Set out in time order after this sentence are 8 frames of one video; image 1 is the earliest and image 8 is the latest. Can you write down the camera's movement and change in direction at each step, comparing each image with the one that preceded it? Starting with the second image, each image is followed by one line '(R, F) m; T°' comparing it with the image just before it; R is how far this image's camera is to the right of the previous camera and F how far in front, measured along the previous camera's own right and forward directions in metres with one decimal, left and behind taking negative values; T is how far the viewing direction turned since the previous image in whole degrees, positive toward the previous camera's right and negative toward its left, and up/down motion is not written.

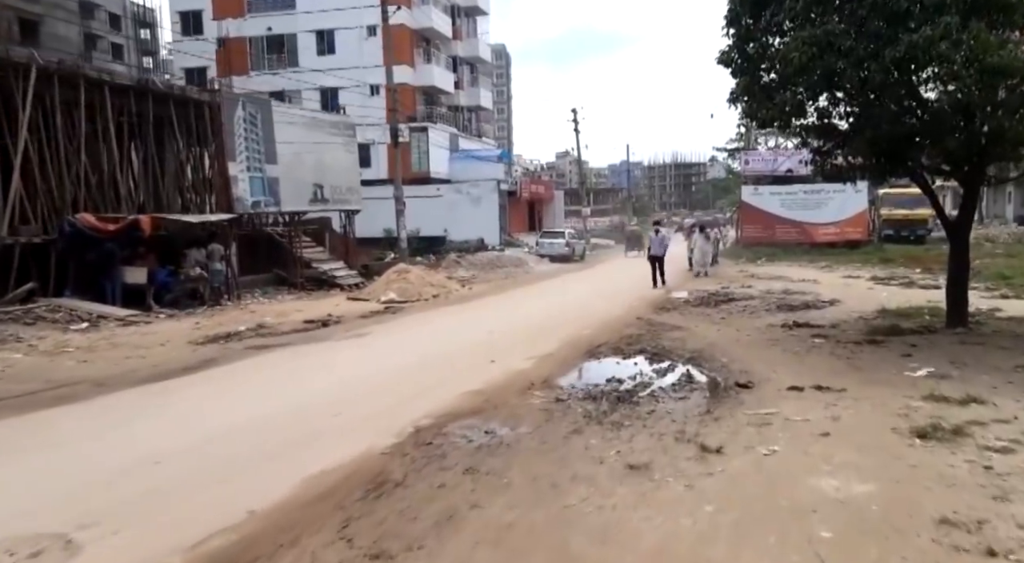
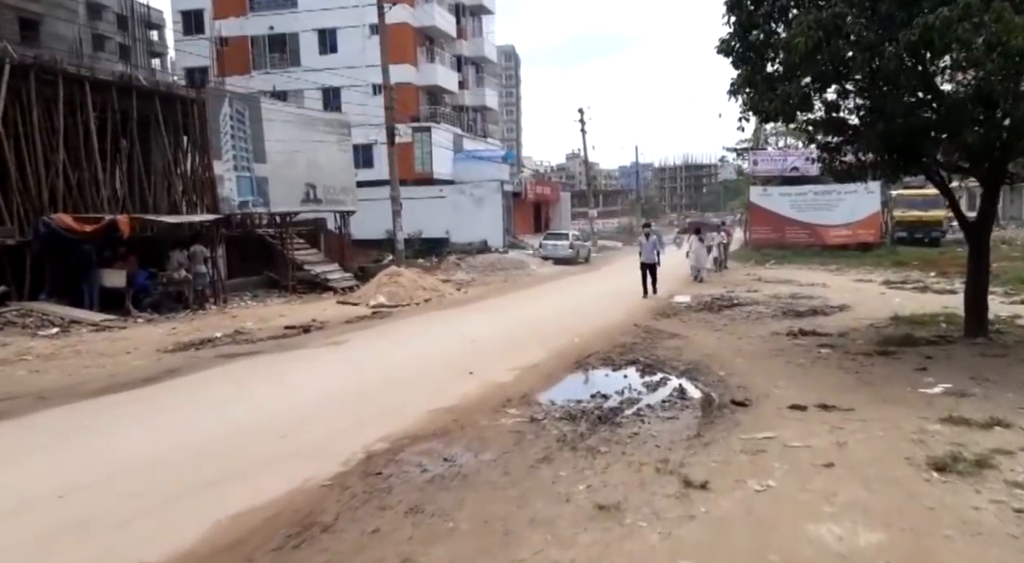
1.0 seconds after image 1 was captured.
(+0.4, +0.8) m; -1°
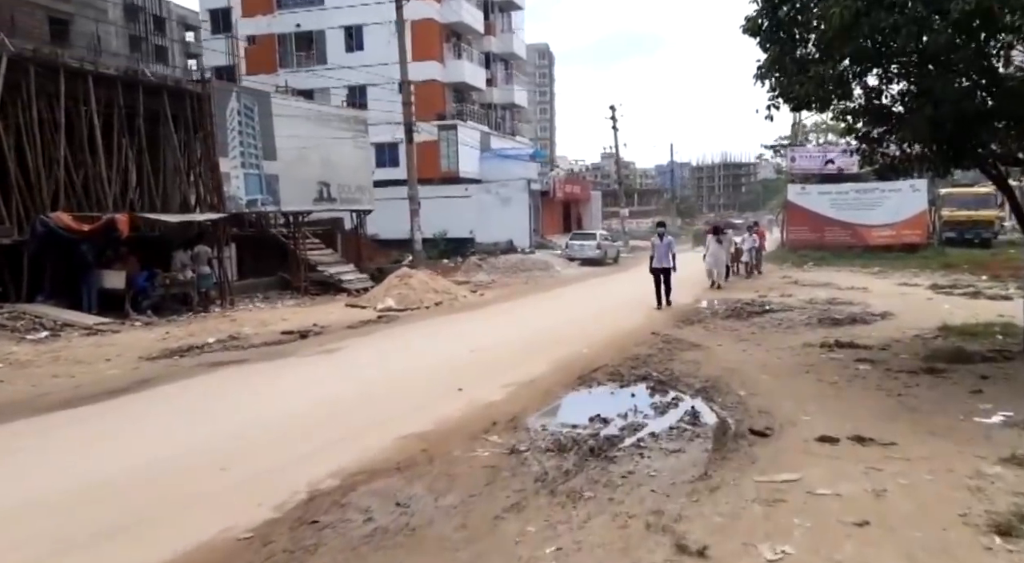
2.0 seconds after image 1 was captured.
(+0.4, +1.0) m; -3°
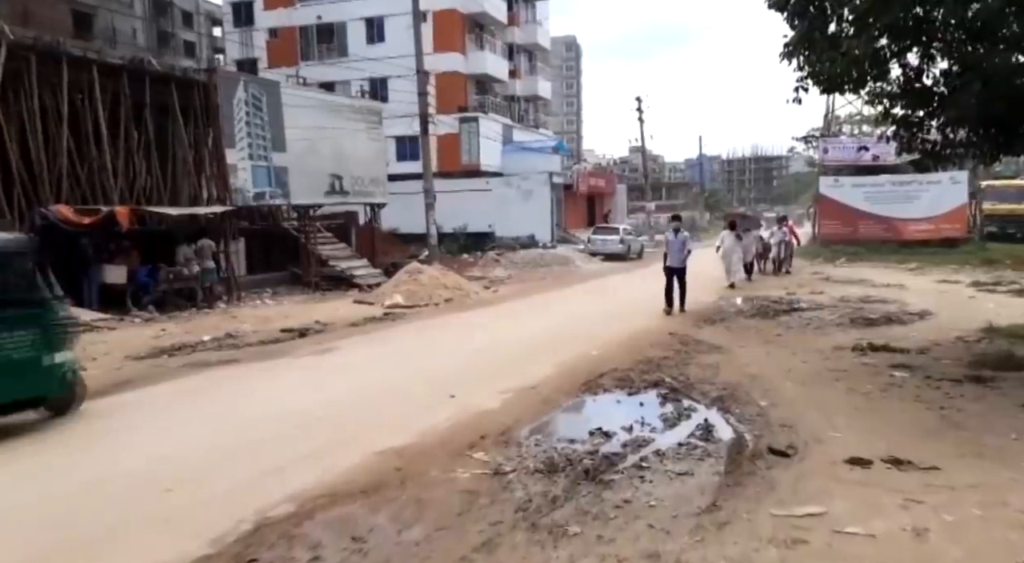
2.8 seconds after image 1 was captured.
(+0.3, +0.7) m; -2°
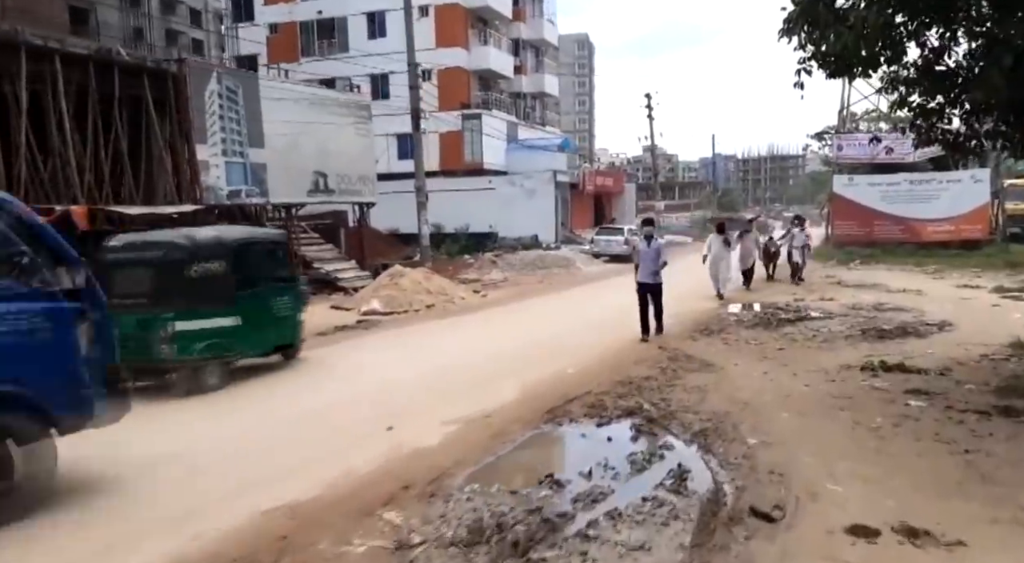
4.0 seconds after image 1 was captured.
(+0.6, +1.1) m; -1°
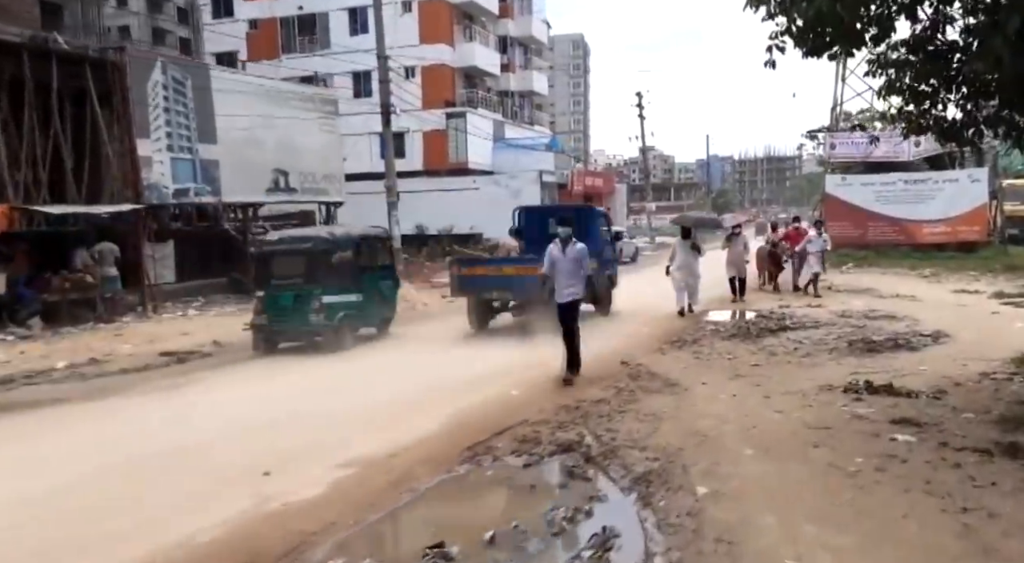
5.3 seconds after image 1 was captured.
(+0.6, +1.1) m; 0°
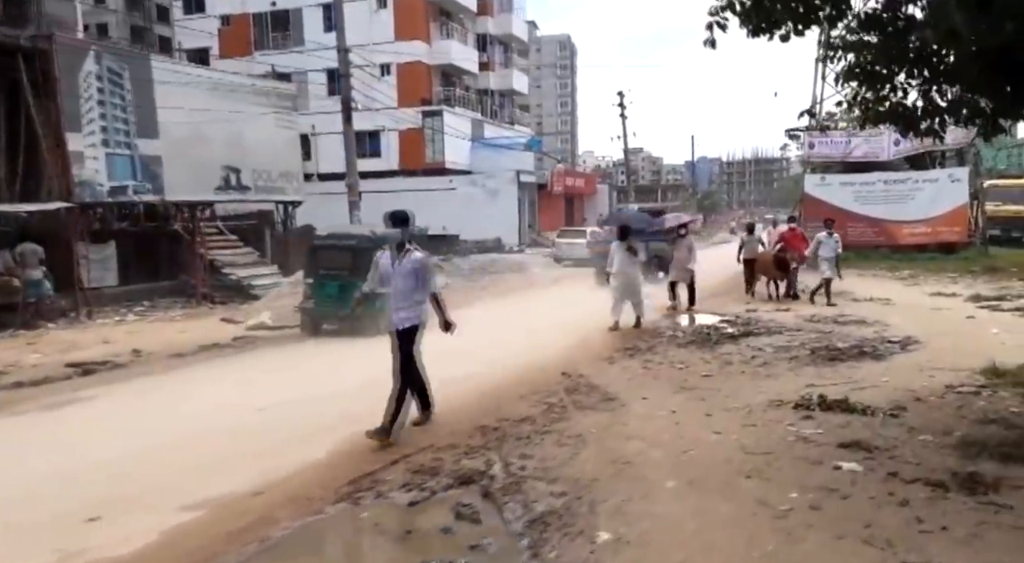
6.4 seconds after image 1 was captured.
(+0.7, +0.8) m; +1°
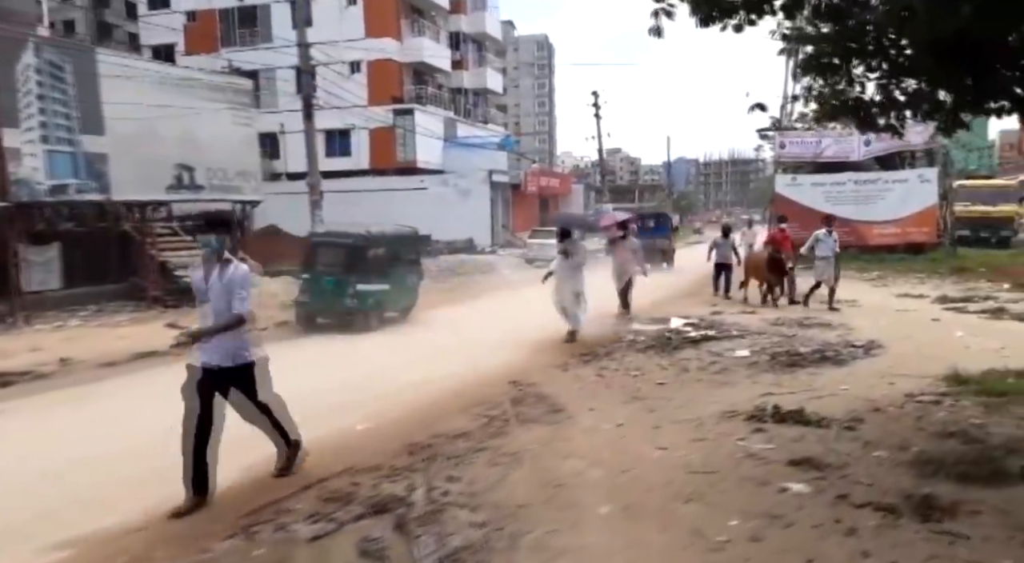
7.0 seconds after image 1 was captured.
(+0.4, +0.4) m; +2°
